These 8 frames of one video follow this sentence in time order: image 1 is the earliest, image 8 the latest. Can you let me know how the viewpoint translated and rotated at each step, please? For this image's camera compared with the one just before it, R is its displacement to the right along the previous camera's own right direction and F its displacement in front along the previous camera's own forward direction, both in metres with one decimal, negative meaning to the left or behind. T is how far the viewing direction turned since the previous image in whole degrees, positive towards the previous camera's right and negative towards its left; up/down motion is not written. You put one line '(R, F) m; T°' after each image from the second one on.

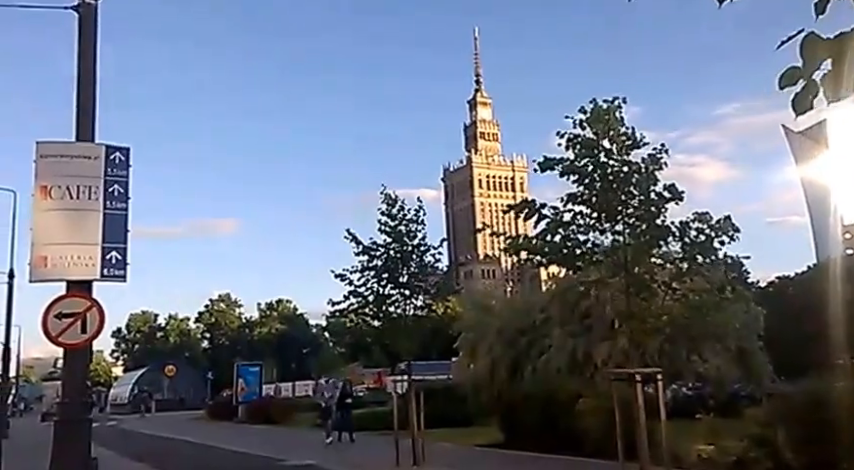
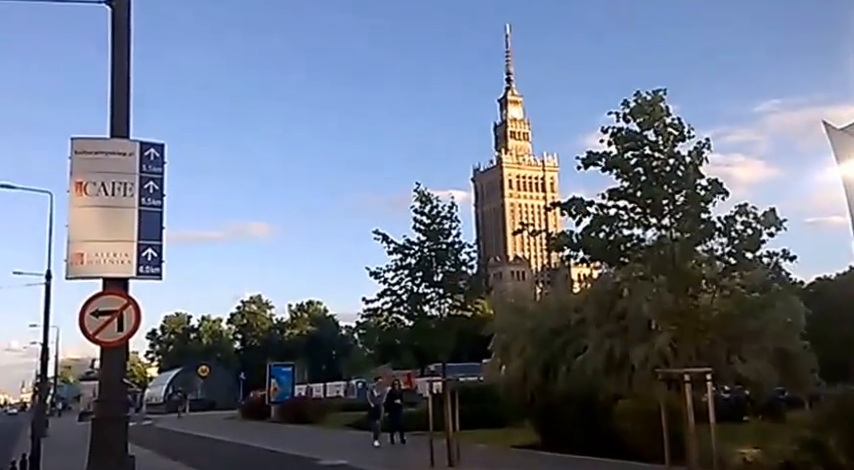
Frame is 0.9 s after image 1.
(-0.1, +0.1) m; -2°
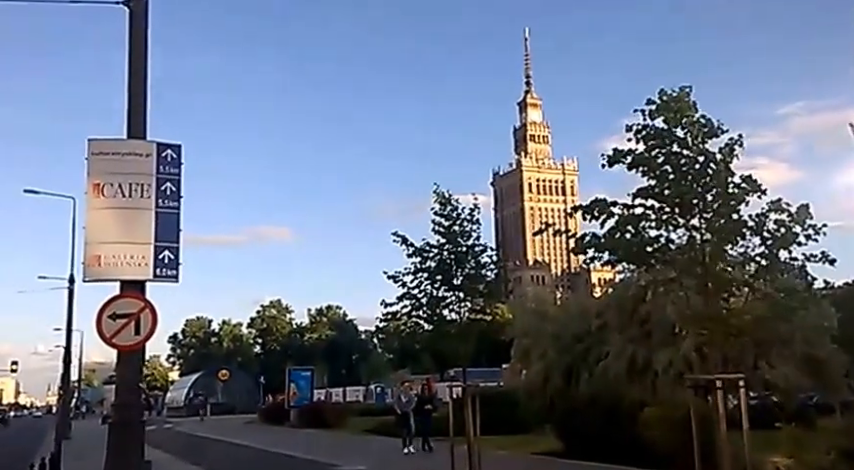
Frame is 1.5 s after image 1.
(0.0, +0.2) m; -1°
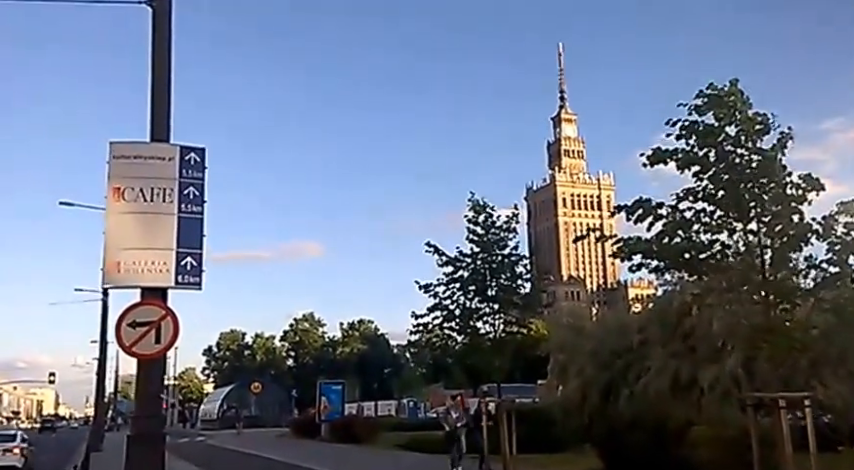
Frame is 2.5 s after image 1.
(0.0, +0.4) m; -2°
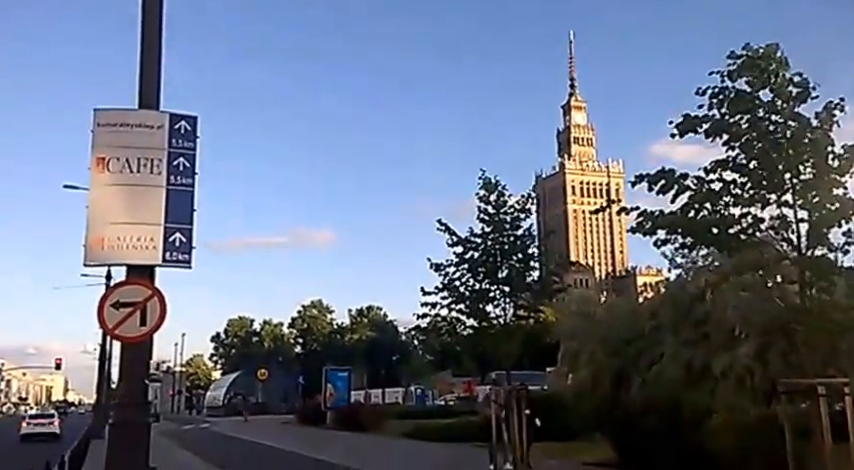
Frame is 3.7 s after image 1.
(0.0, +0.5) m; -1°
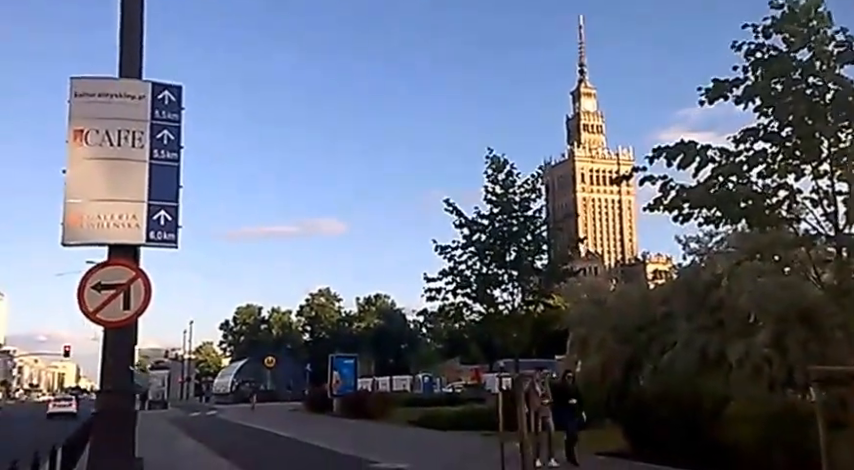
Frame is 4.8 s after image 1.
(+0.1, +0.5) m; -1°
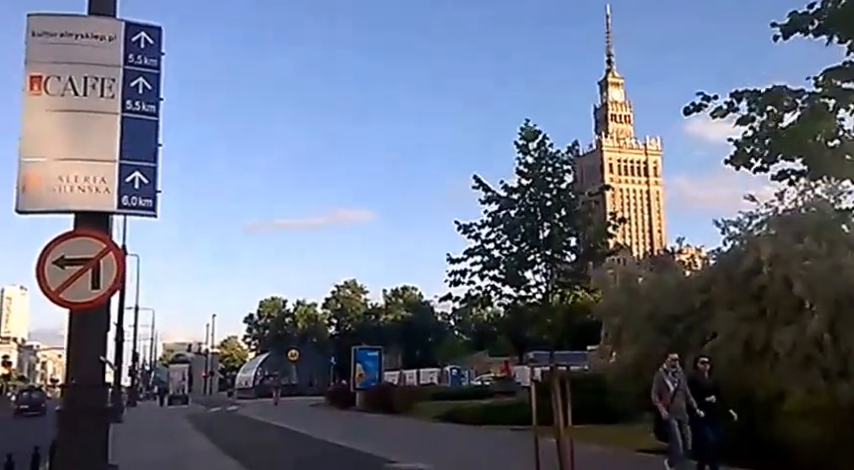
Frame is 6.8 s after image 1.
(0.0, +1.1) m; -2°
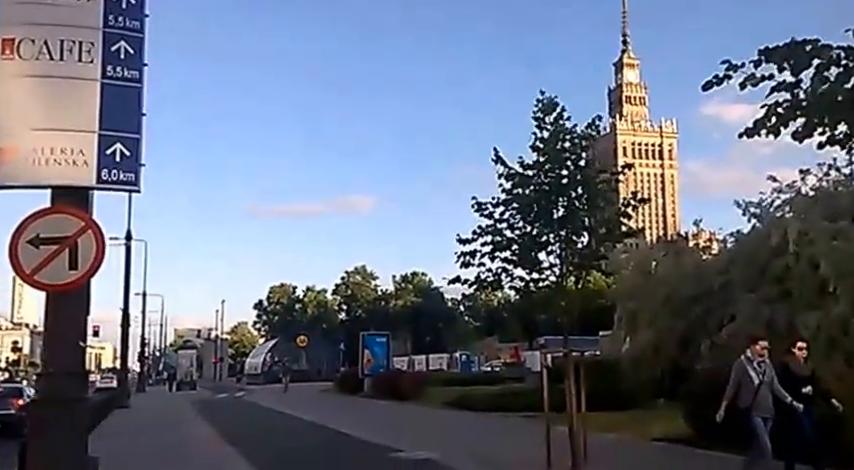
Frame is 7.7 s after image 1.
(0.0, +0.5) m; -1°
